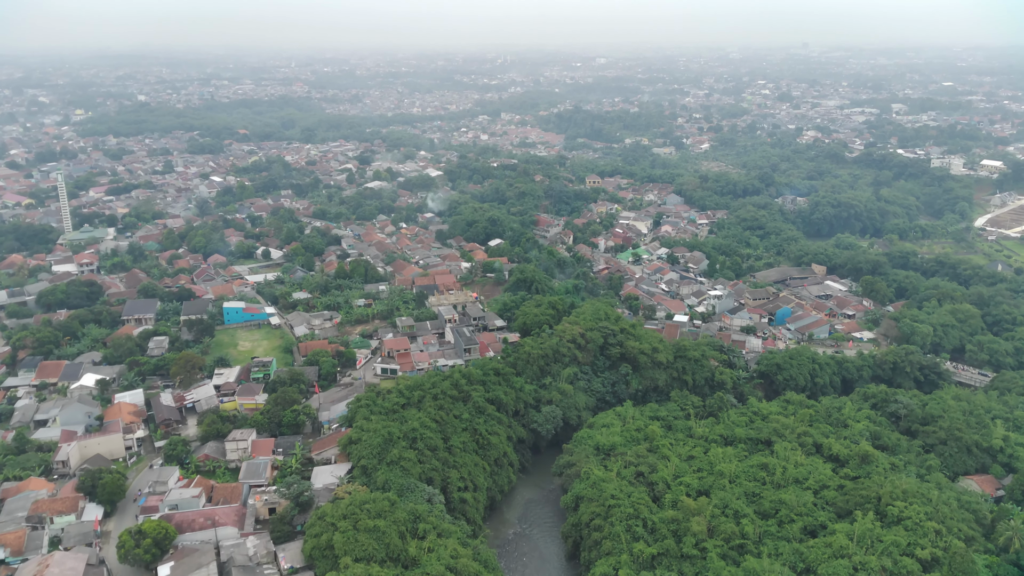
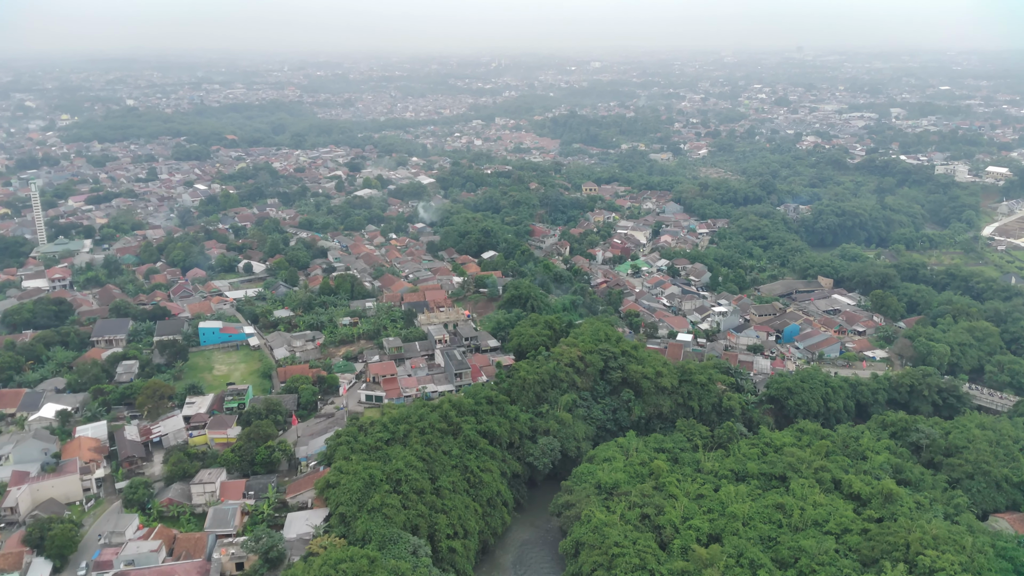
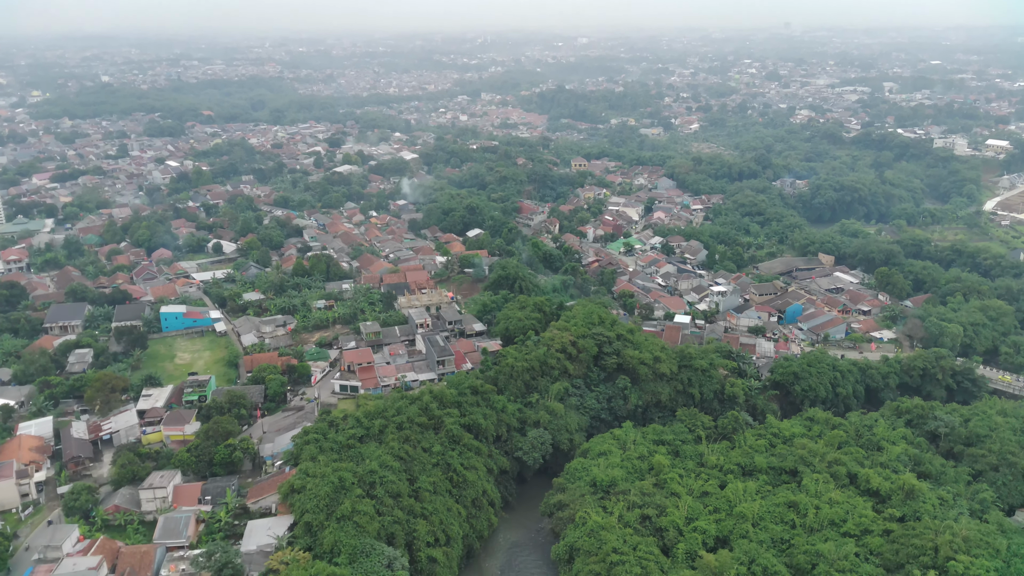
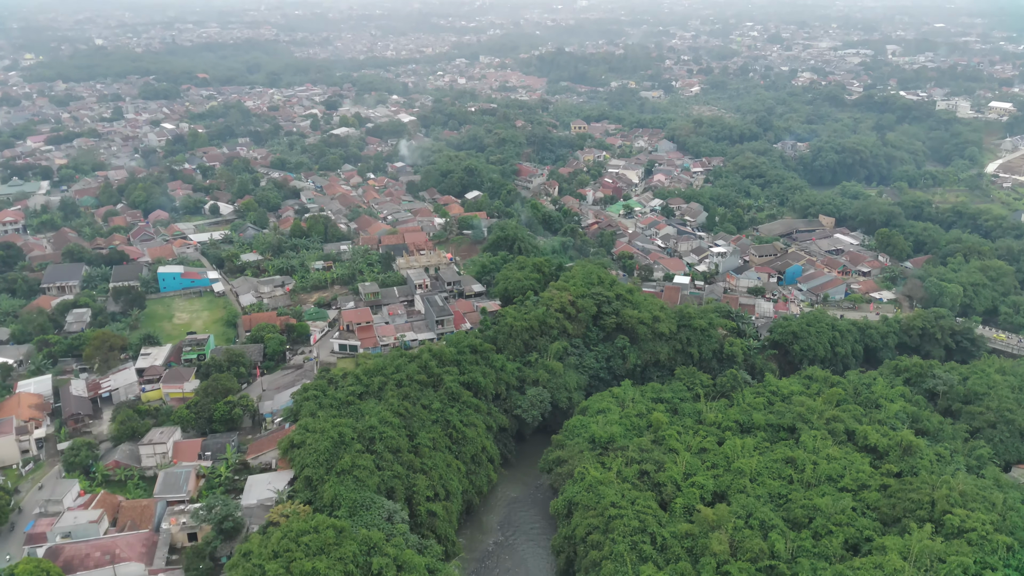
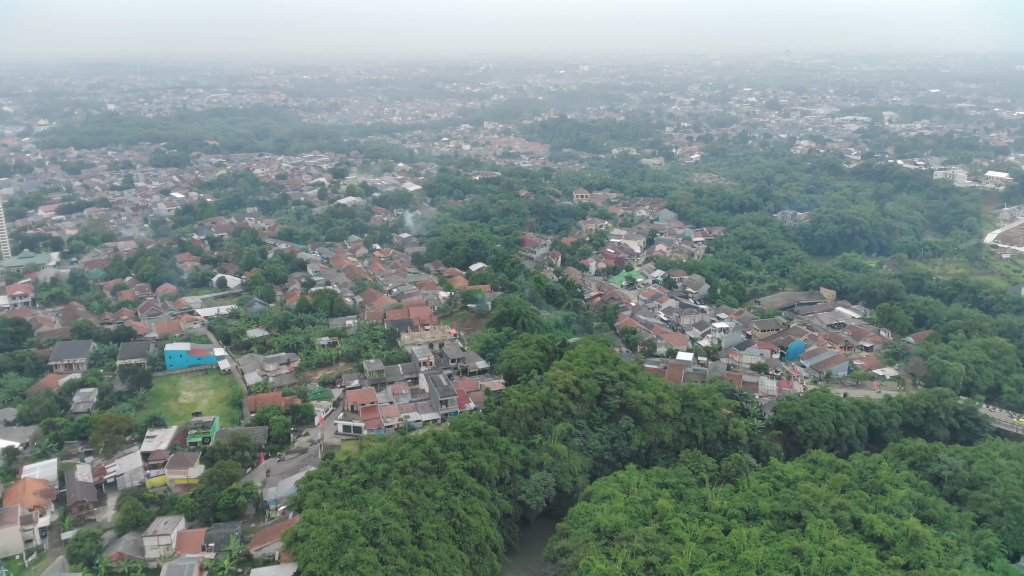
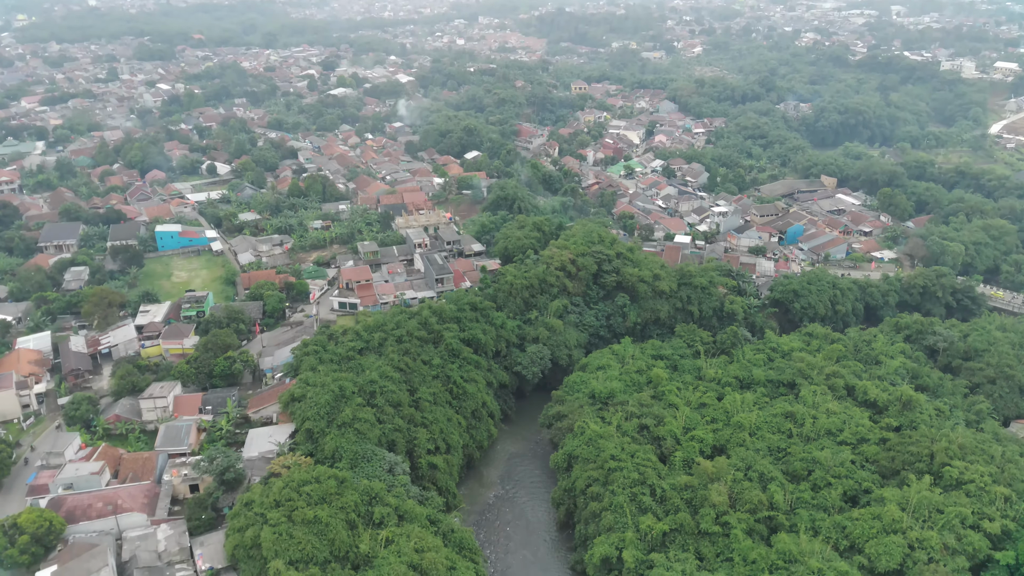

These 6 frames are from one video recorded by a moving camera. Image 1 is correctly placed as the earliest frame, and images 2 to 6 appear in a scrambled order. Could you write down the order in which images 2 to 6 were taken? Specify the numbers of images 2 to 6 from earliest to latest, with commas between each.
2, 5, 3, 4, 6
